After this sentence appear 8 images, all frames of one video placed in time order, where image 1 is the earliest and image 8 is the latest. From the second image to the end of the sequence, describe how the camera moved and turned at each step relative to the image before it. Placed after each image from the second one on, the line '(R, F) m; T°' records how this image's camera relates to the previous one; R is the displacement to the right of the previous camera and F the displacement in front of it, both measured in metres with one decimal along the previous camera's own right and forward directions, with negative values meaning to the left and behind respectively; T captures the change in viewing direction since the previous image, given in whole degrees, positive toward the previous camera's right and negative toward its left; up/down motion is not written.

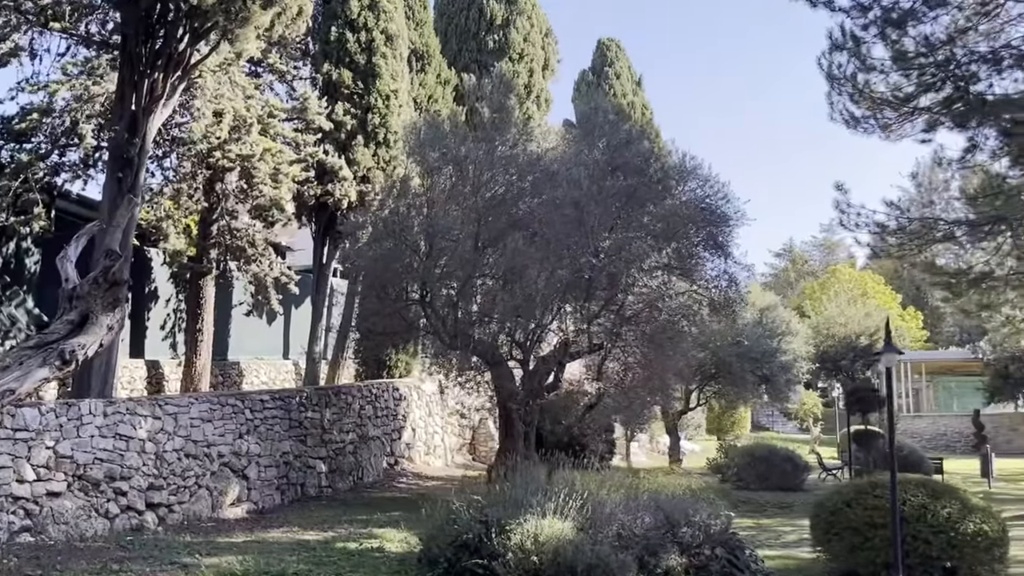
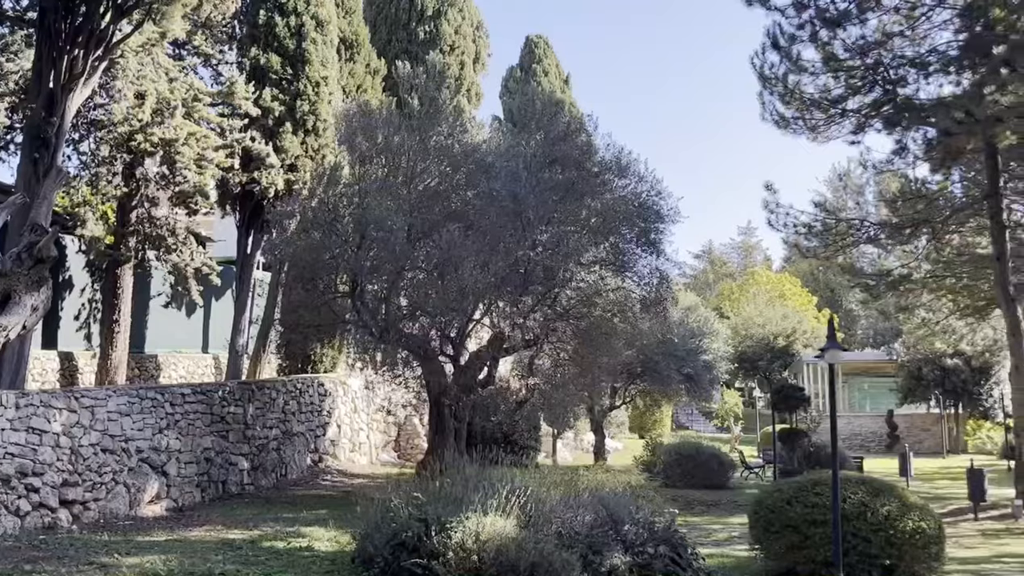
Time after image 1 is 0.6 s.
(-0.1, +0.2) m; +4°
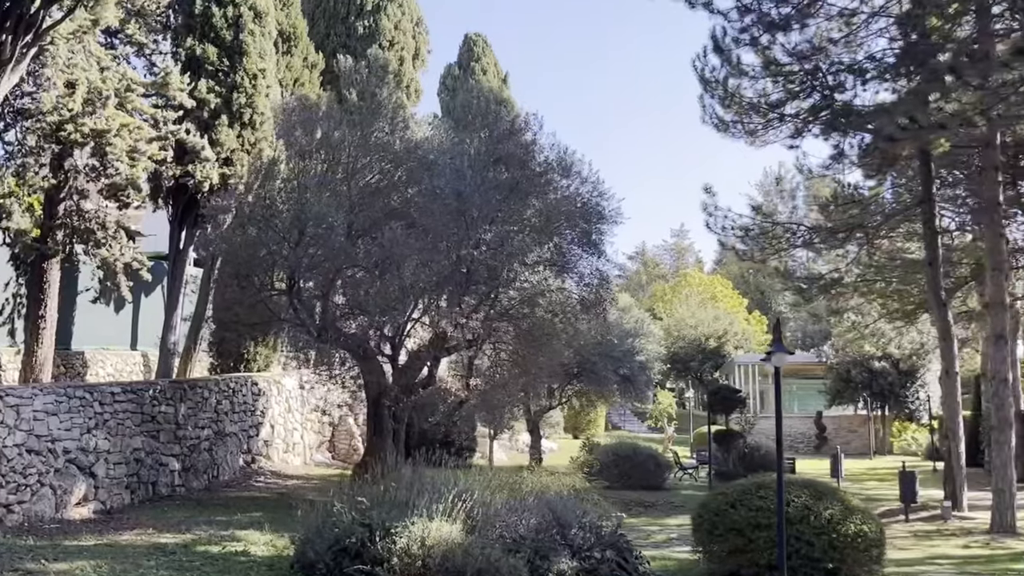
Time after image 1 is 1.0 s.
(-0.1, +0.1) m; +3°
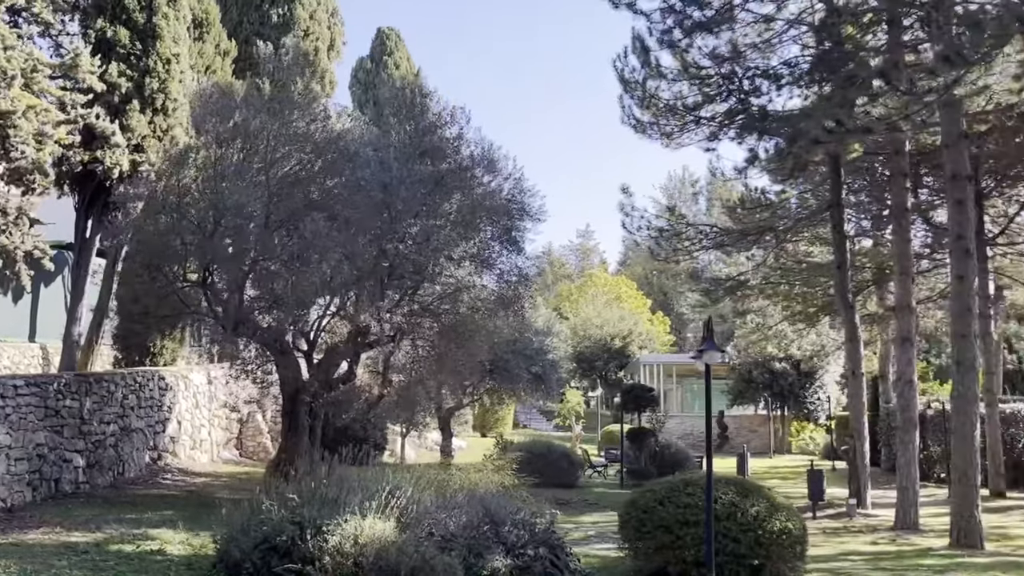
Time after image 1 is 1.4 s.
(-0.2, +0.1) m; +5°
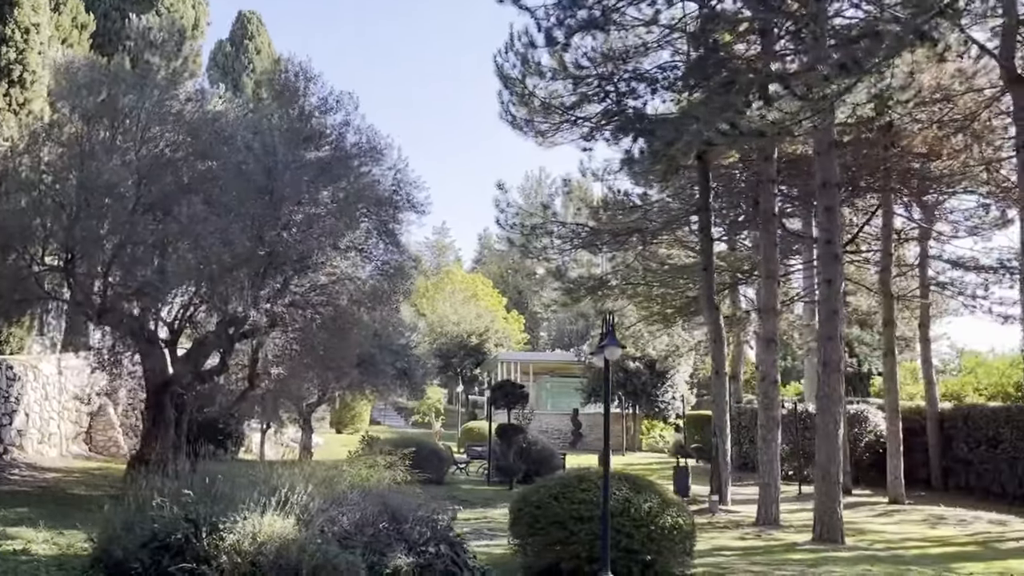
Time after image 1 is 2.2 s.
(-0.3, +0.1) m; +8°
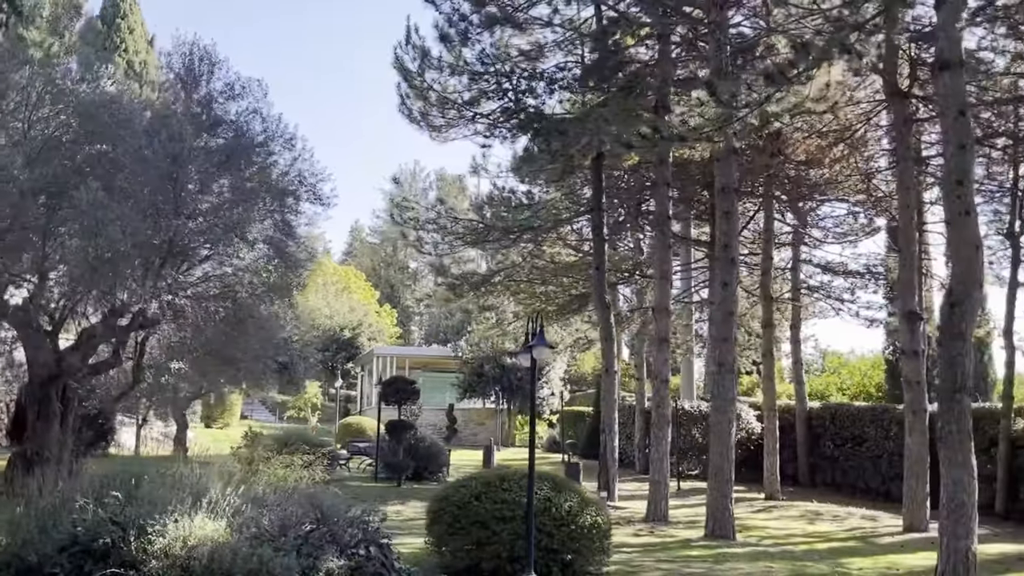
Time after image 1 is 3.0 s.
(-0.4, +0.1) m; +7°
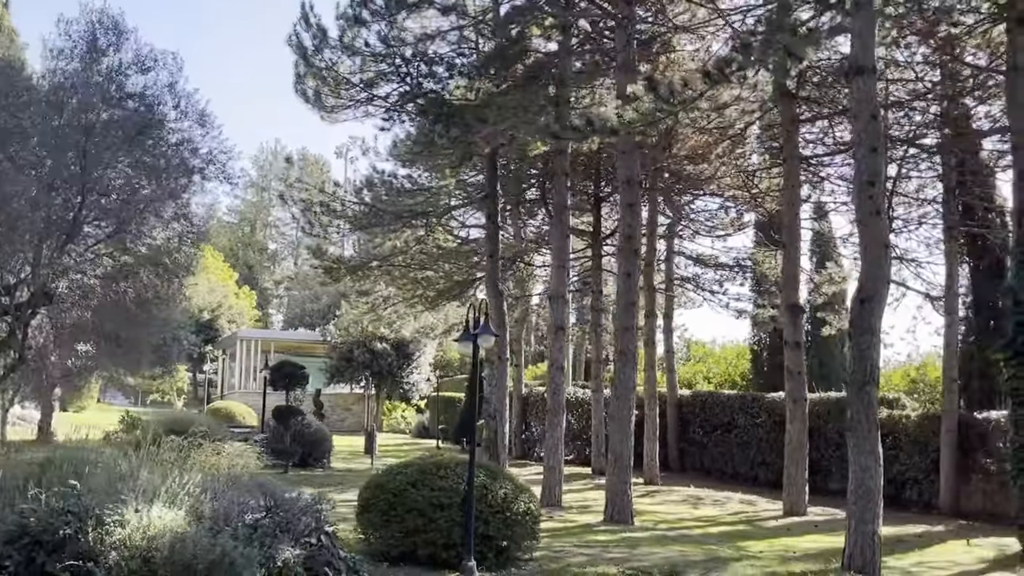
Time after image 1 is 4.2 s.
(-0.6, 0.0) m; +8°
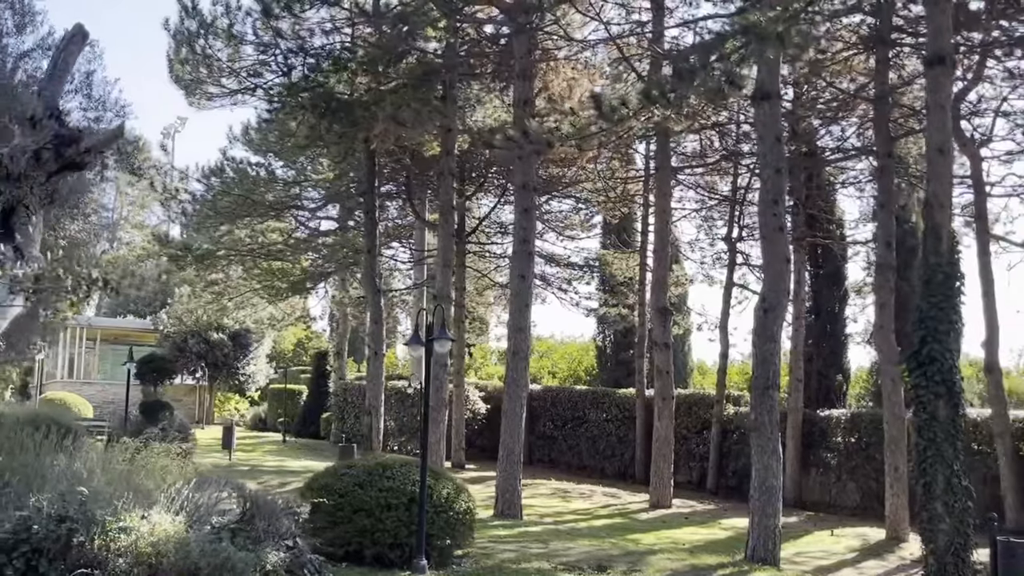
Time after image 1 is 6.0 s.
(-0.9, -0.2) m; +10°
